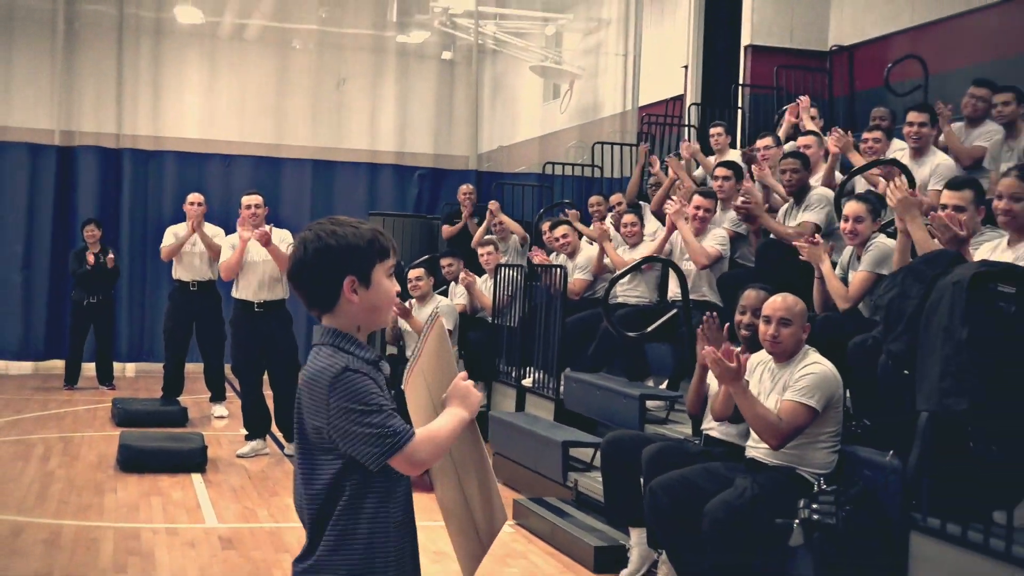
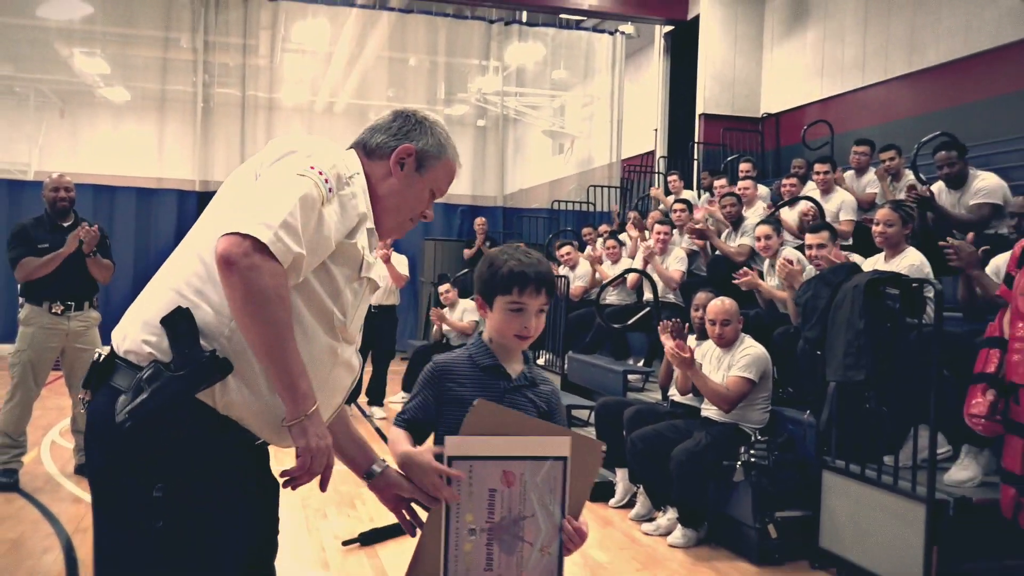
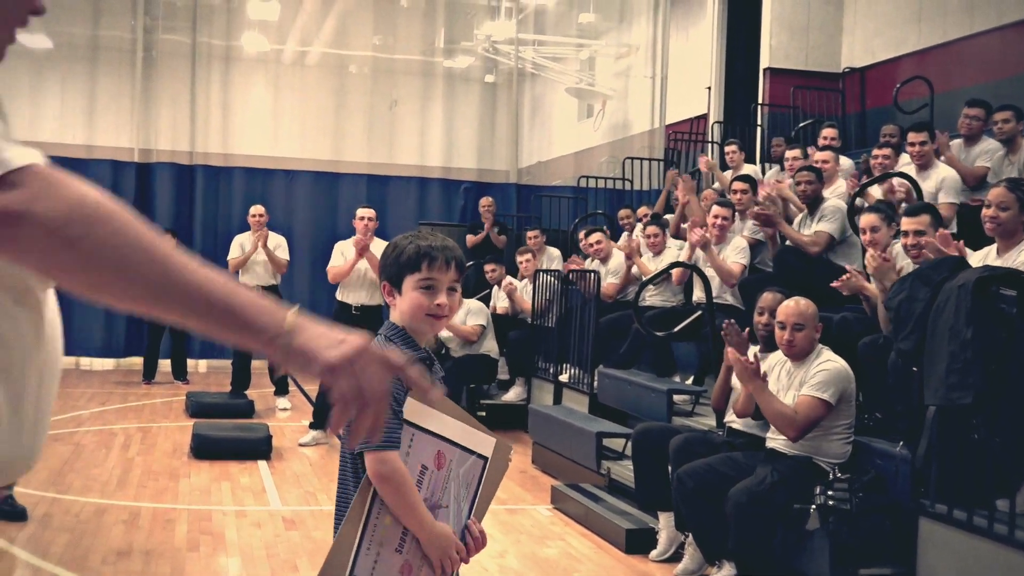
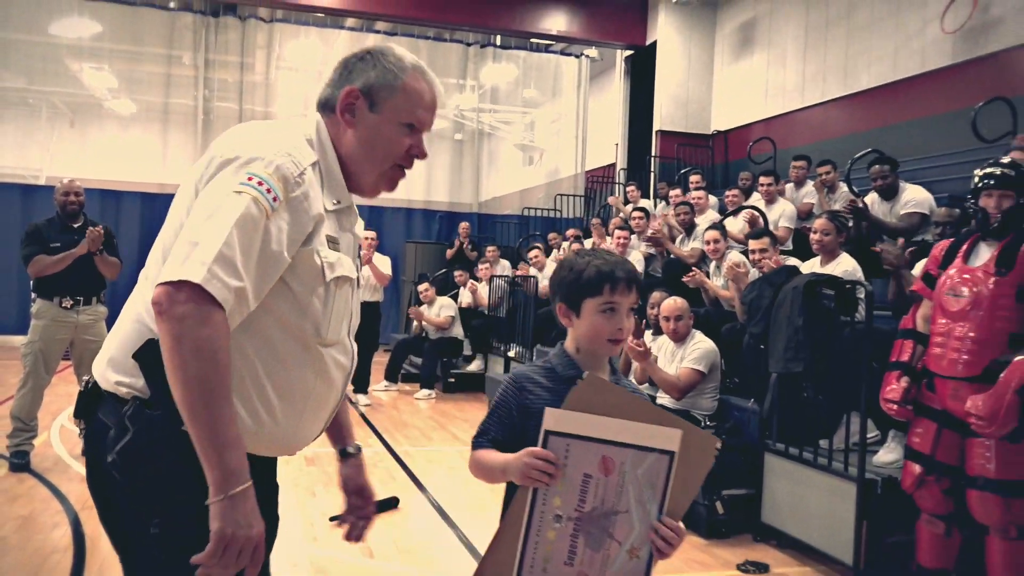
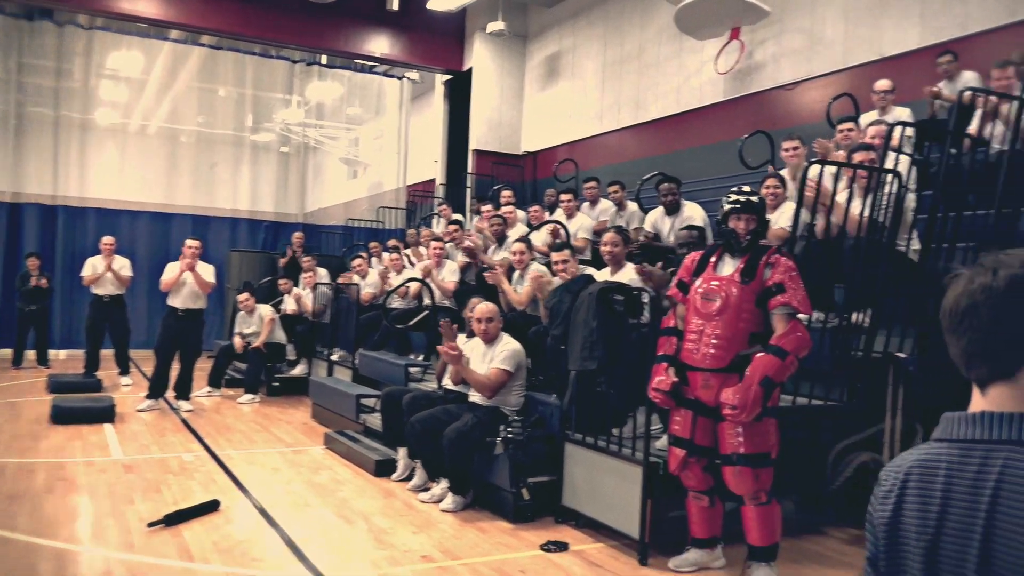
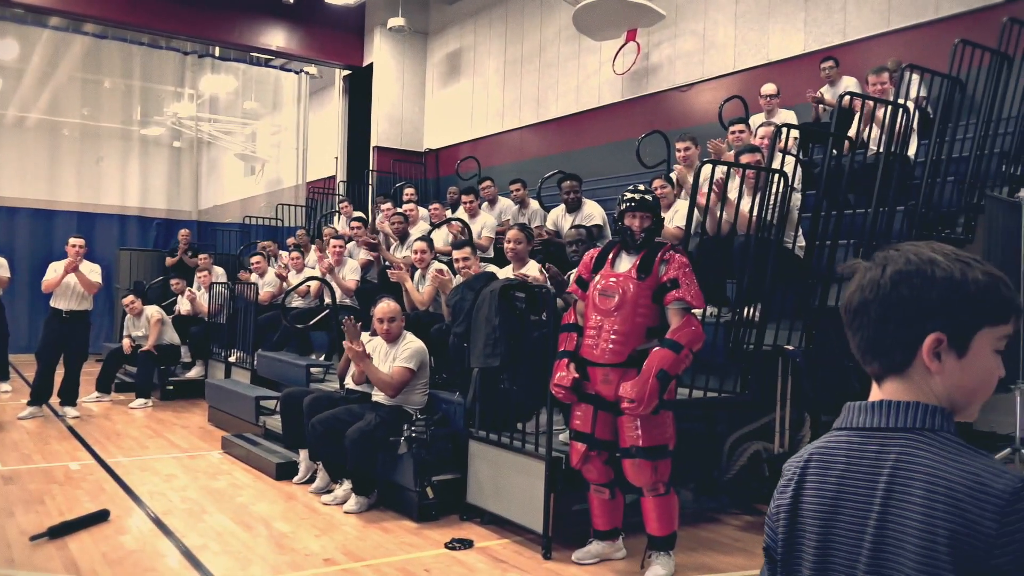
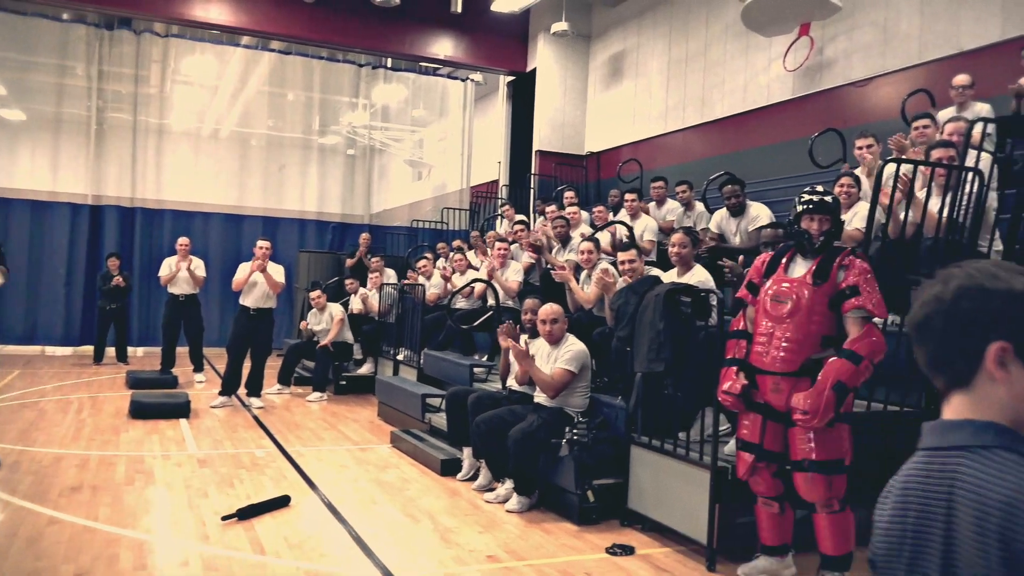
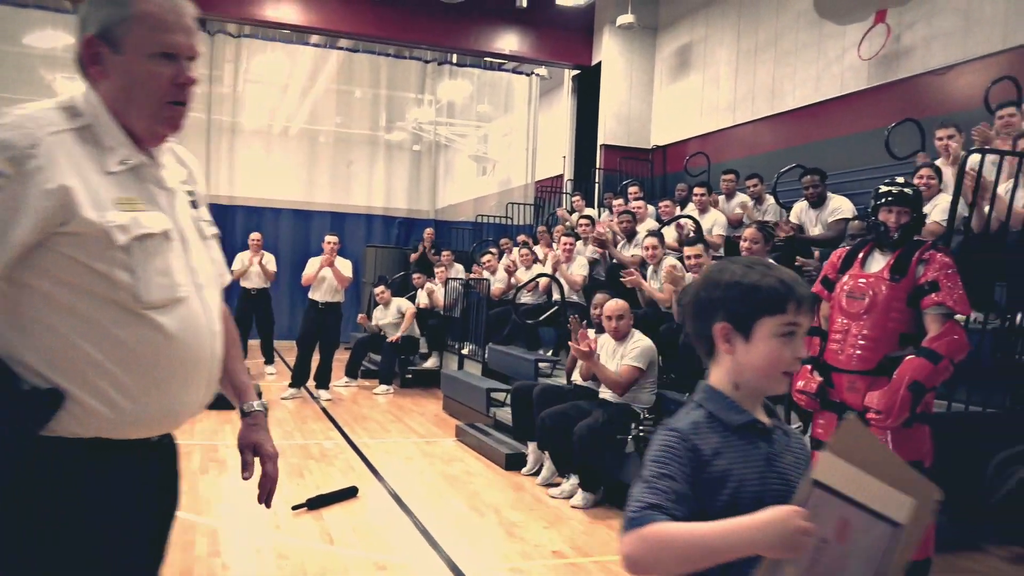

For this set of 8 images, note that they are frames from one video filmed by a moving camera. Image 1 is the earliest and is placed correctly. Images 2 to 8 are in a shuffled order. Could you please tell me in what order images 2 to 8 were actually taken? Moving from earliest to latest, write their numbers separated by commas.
3, 2, 4, 8, 7, 5, 6
